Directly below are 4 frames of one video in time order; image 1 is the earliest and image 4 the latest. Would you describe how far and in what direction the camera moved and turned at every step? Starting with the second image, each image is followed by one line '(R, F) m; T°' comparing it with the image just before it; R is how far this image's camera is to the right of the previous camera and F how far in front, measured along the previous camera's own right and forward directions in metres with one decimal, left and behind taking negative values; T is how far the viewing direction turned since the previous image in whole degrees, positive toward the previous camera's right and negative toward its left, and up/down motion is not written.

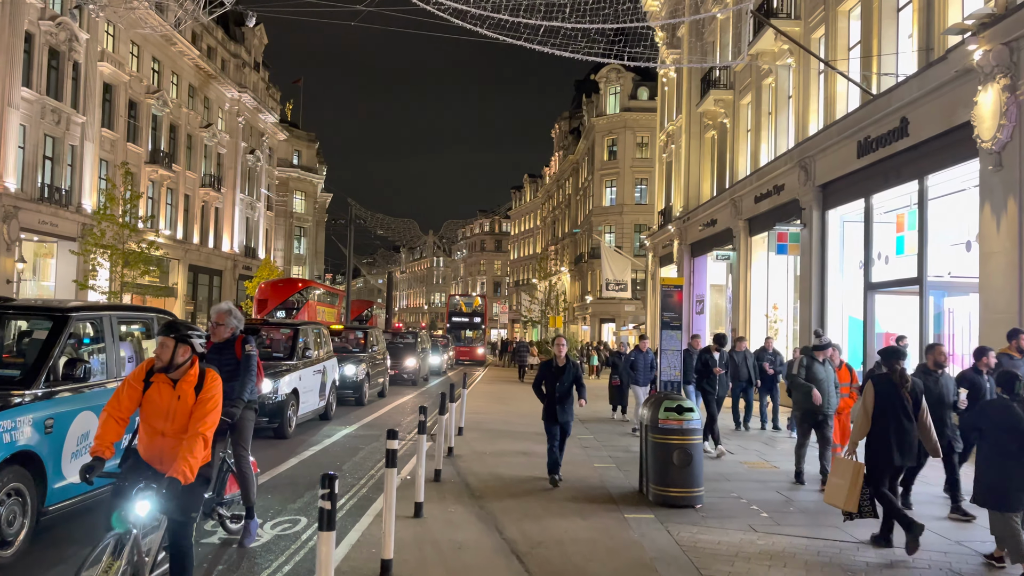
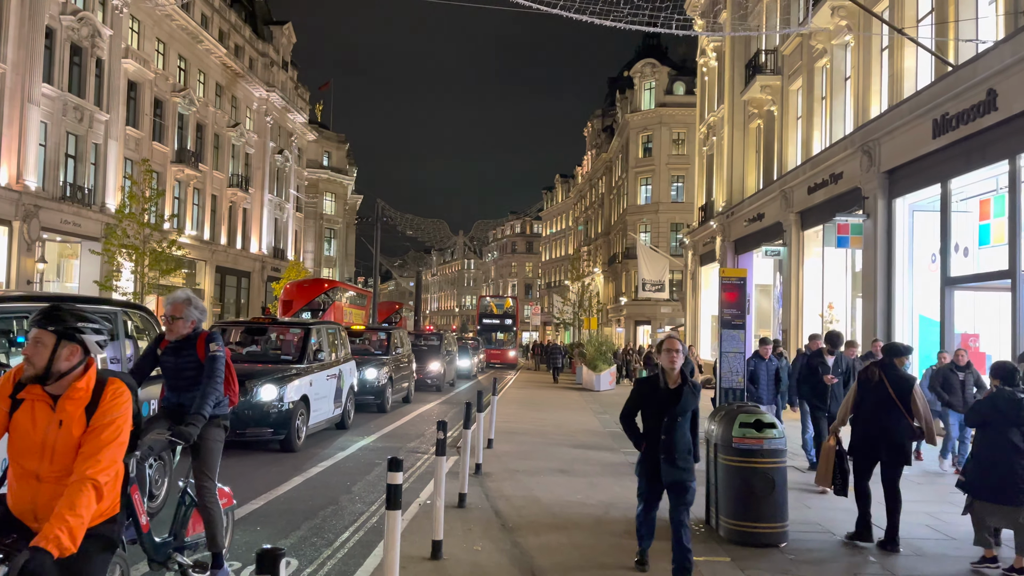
(-0.1, +1.4) m; -2°
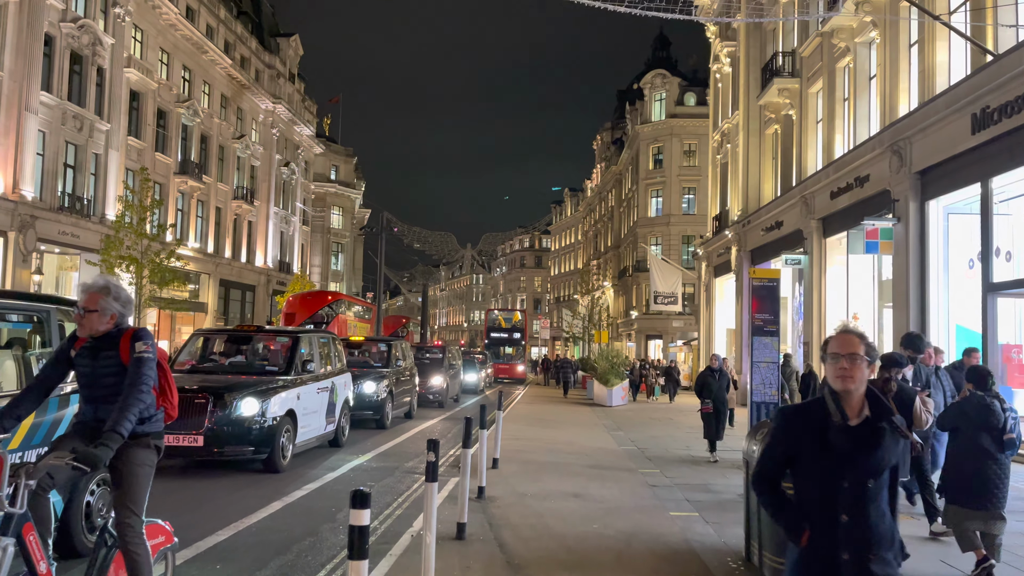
(0.0, +1.0) m; -1°
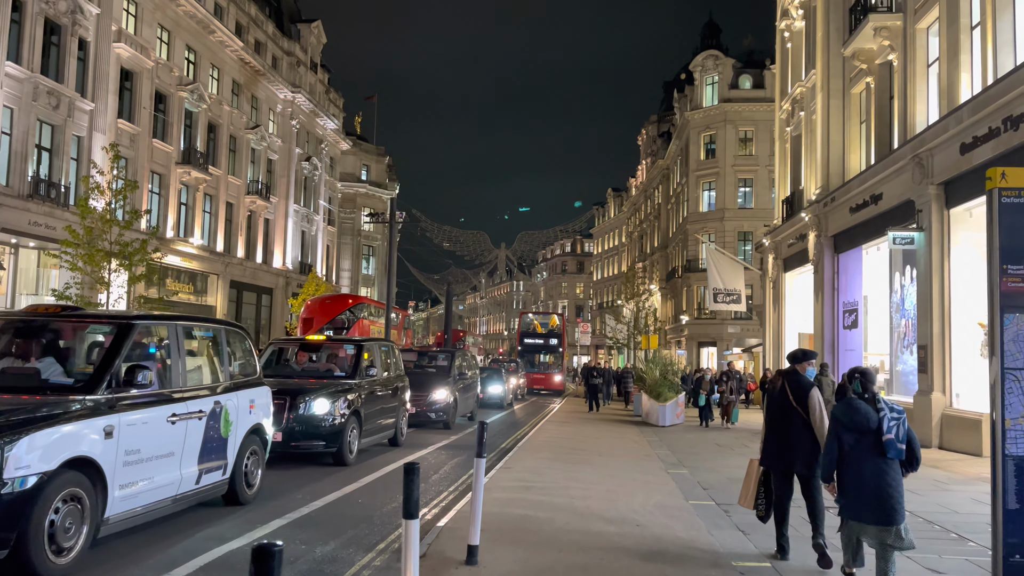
(+0.4, +4.5) m; -3°
